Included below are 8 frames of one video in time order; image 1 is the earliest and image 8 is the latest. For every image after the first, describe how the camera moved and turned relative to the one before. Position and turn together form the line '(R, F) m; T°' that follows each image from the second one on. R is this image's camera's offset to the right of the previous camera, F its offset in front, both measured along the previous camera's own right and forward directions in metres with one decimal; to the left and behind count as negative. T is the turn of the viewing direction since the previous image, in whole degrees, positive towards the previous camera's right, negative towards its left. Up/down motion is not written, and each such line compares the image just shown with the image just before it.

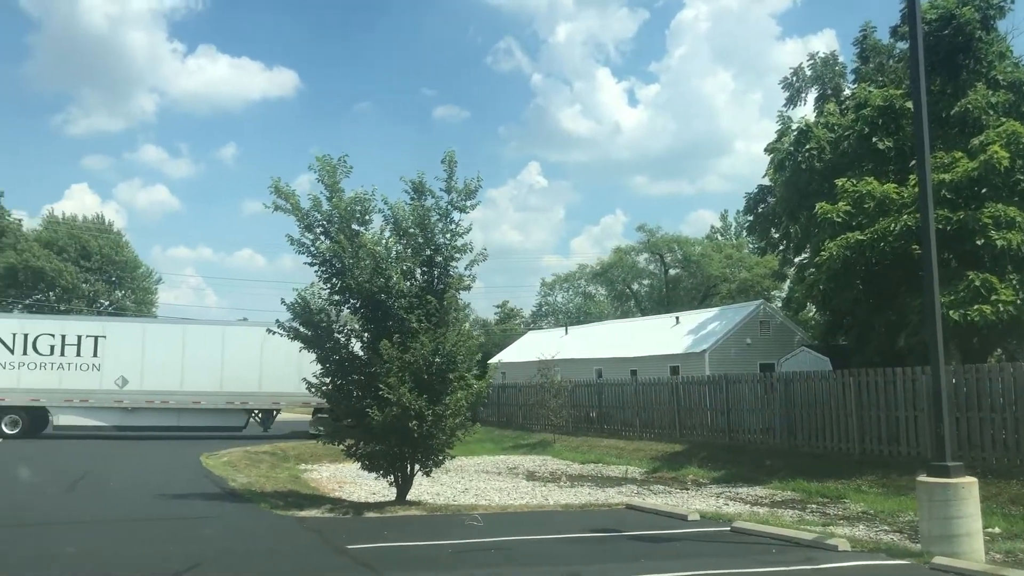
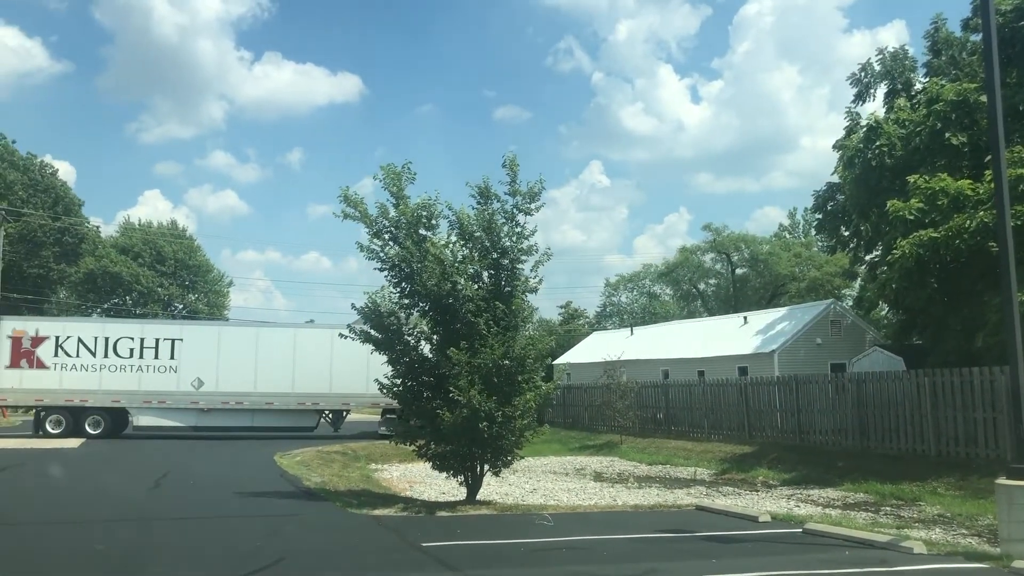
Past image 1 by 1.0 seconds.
(-0.1, -0.1) m; -4°
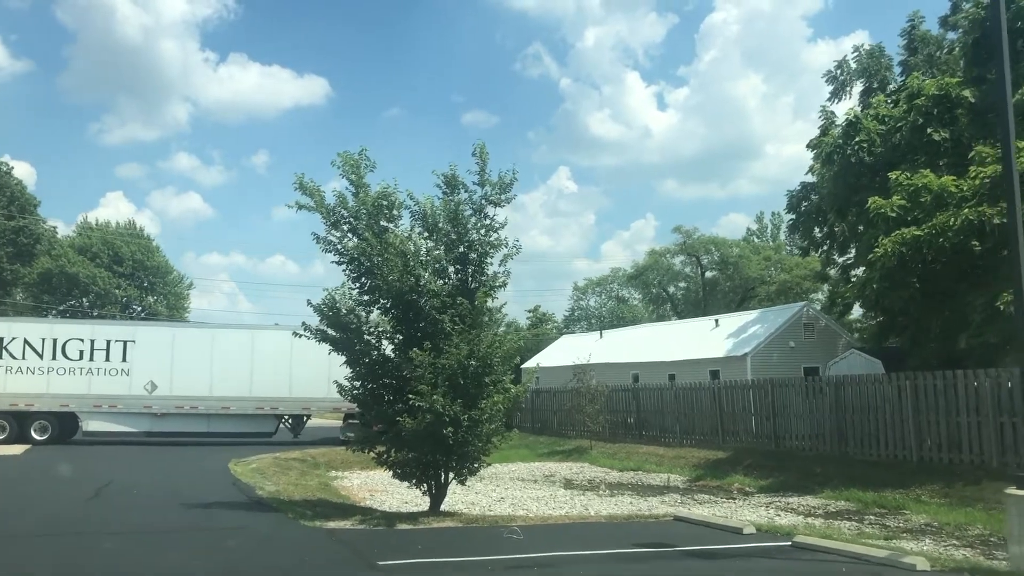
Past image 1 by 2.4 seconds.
(0.0, +0.8) m; +2°
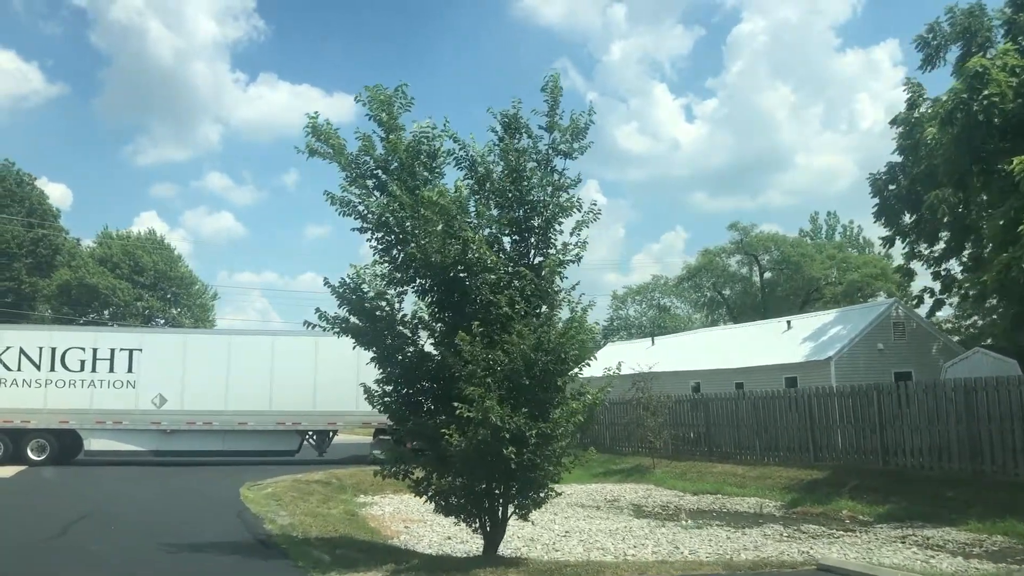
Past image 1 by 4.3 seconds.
(-0.5, +3.1) m; -2°
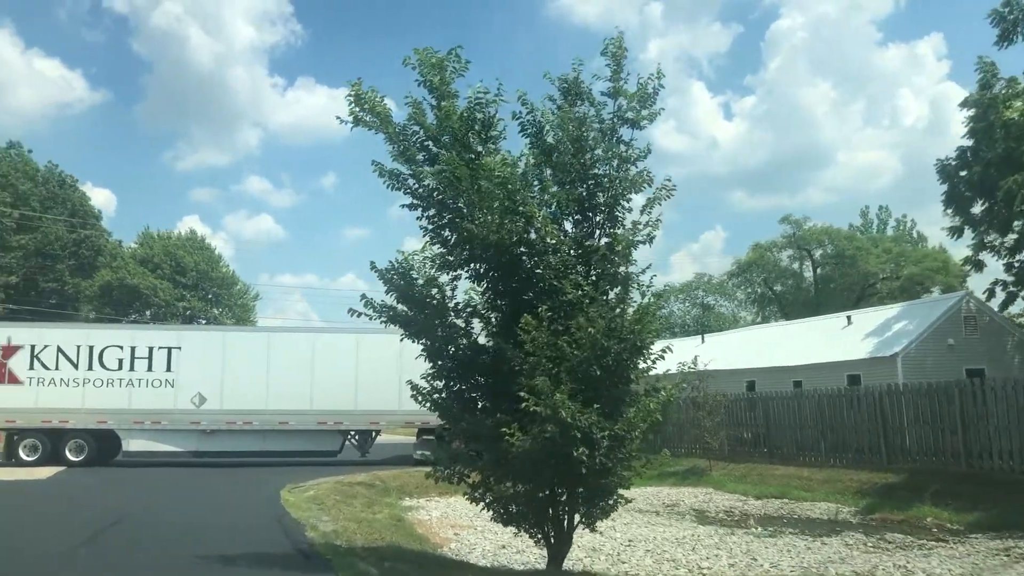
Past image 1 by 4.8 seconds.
(-0.3, +1.0) m; -2°
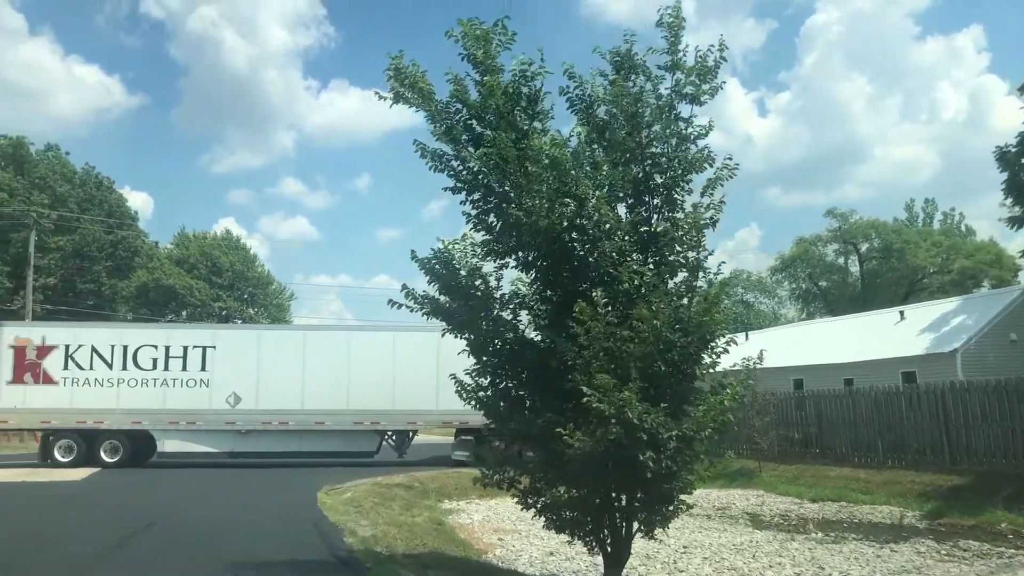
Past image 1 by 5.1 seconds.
(-0.2, +0.6) m; -2°
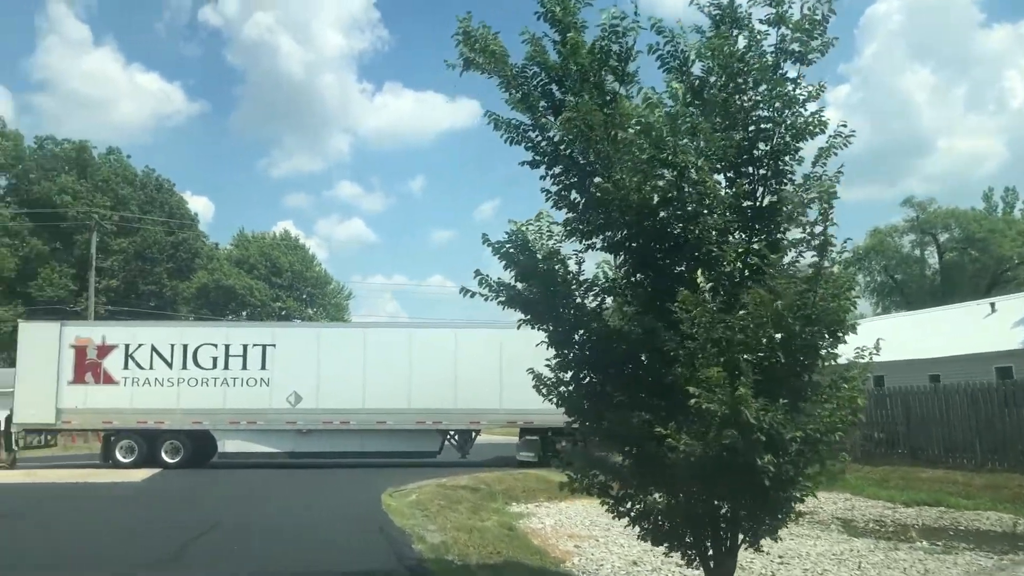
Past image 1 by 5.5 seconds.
(-0.3, +0.8) m; -3°
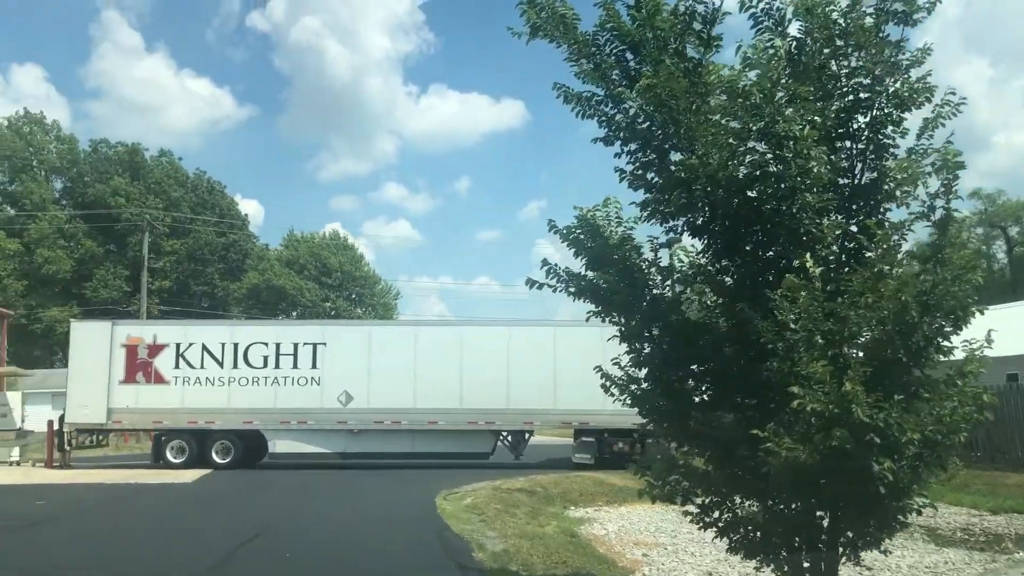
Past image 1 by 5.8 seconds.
(-0.2, +0.6) m; -3°
